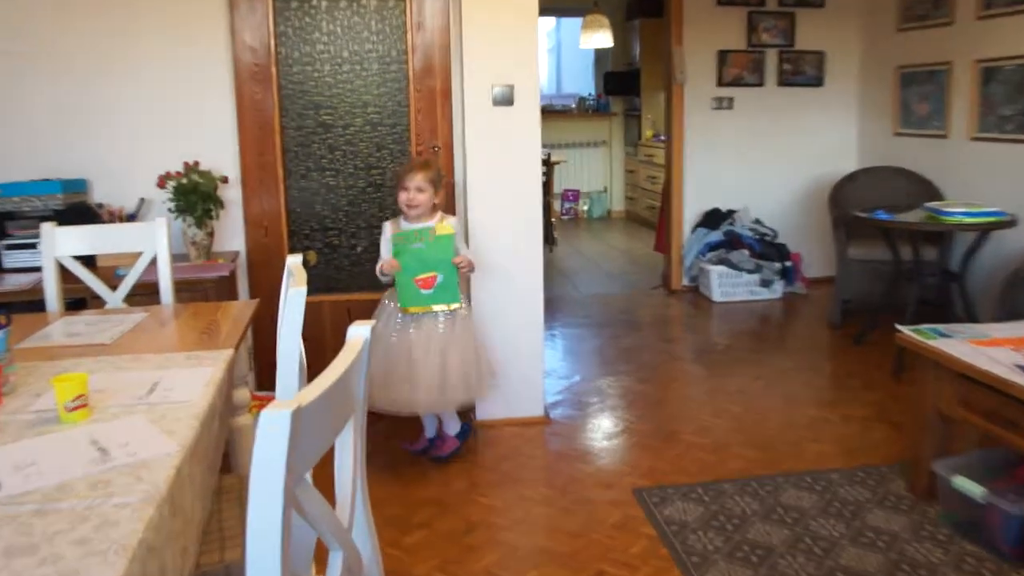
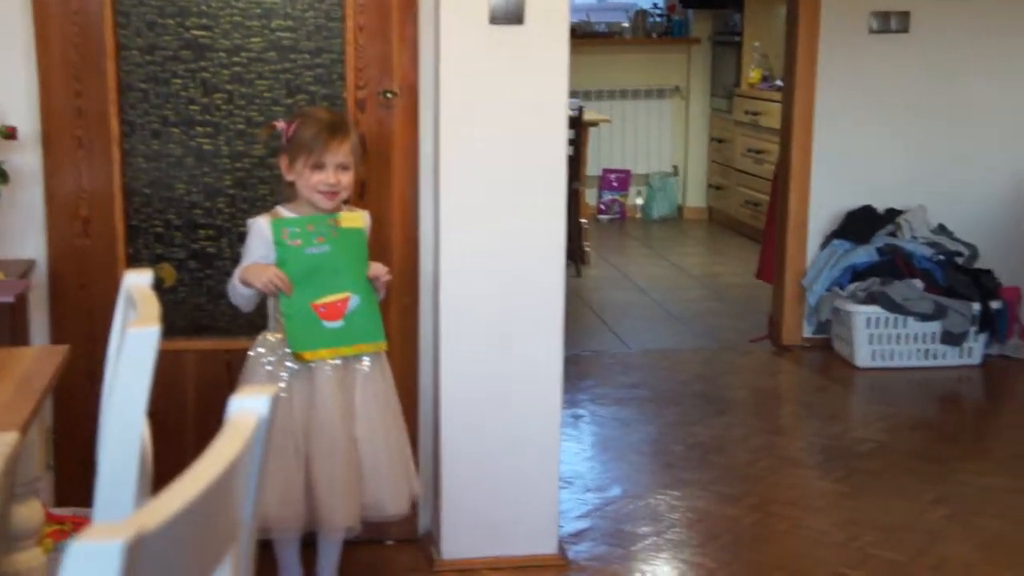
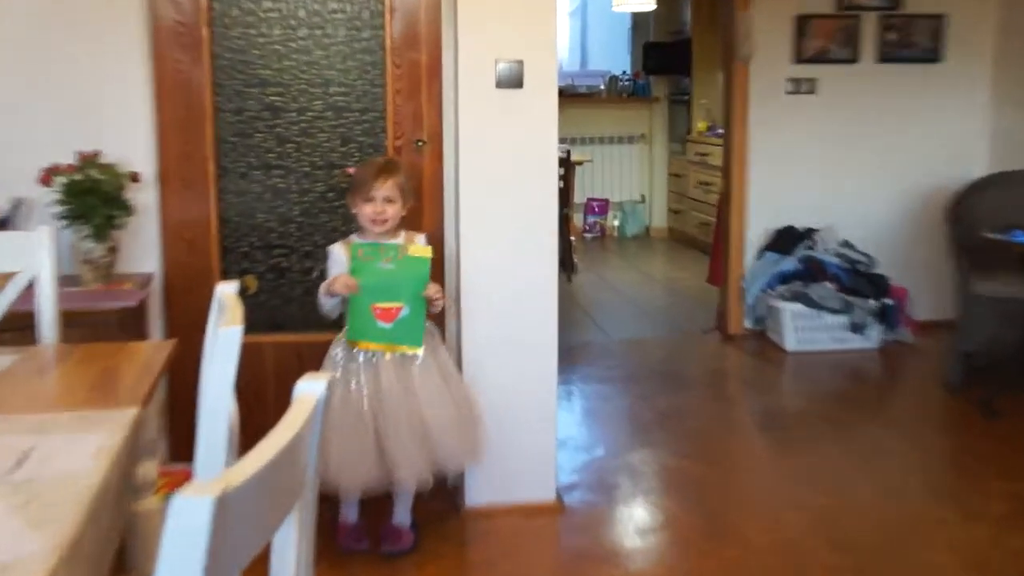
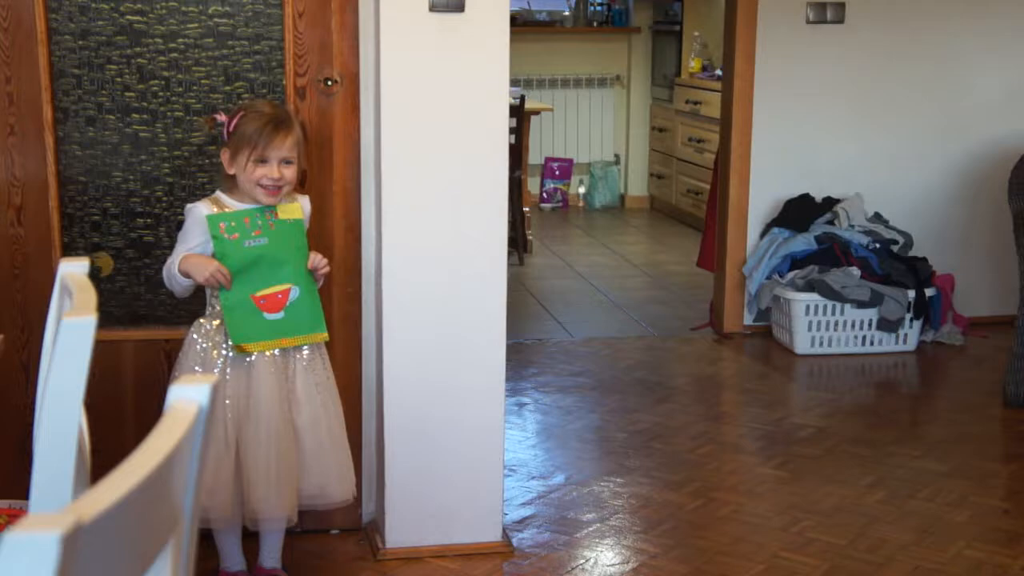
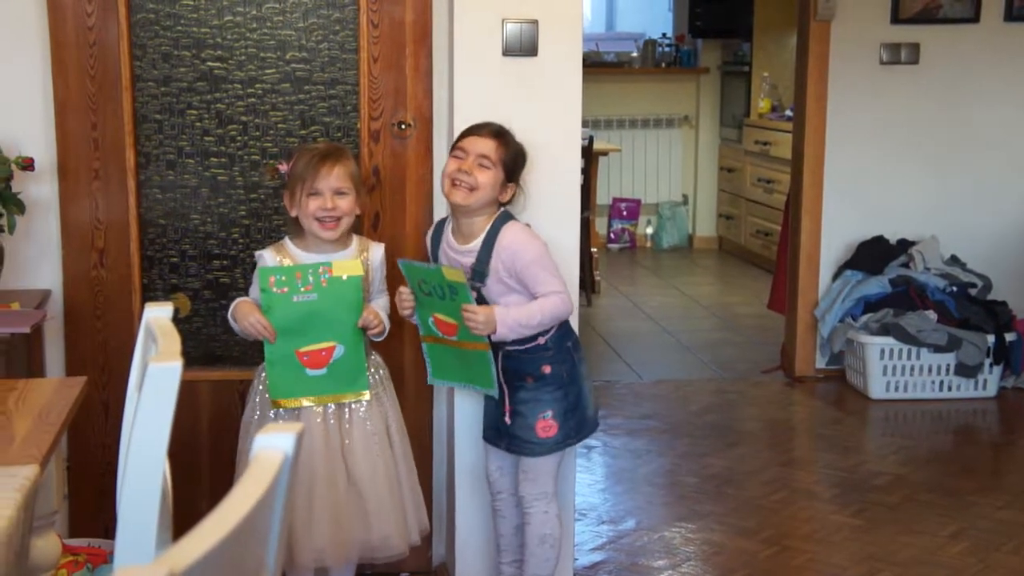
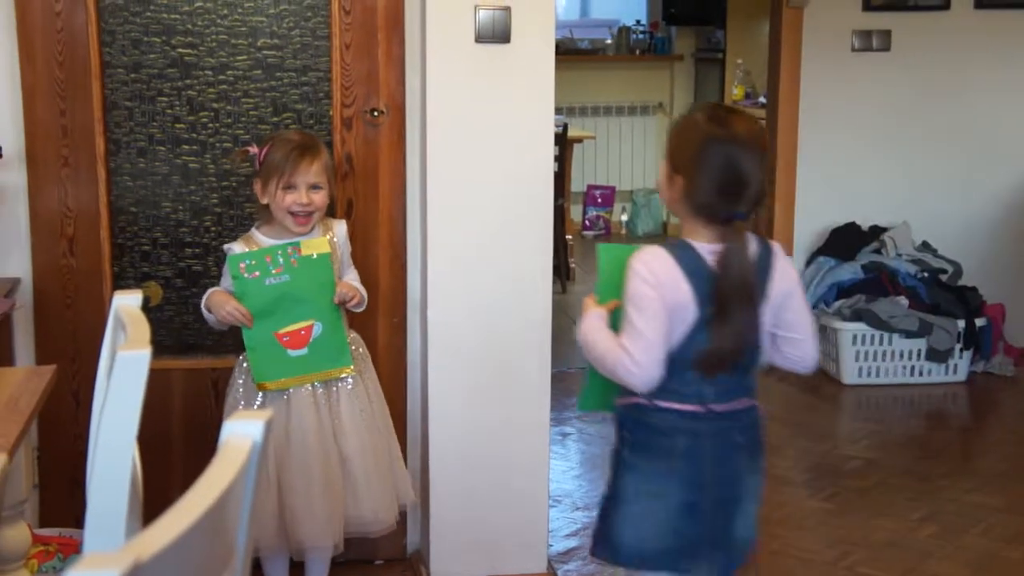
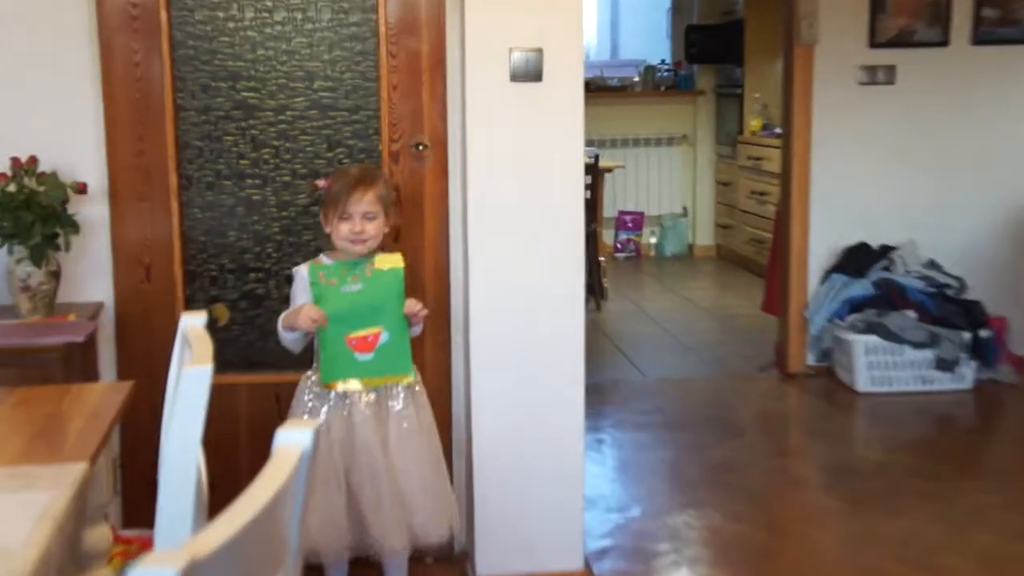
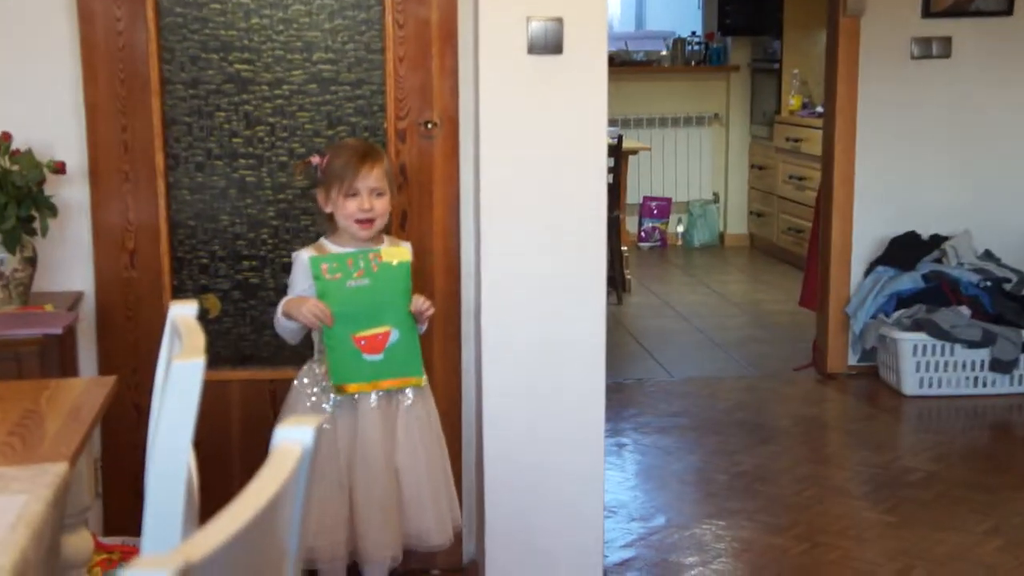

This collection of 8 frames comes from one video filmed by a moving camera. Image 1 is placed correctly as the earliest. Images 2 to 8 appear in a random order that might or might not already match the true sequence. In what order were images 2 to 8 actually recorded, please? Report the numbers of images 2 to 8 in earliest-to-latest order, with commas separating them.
3, 7, 8, 2, 4, 6, 5
